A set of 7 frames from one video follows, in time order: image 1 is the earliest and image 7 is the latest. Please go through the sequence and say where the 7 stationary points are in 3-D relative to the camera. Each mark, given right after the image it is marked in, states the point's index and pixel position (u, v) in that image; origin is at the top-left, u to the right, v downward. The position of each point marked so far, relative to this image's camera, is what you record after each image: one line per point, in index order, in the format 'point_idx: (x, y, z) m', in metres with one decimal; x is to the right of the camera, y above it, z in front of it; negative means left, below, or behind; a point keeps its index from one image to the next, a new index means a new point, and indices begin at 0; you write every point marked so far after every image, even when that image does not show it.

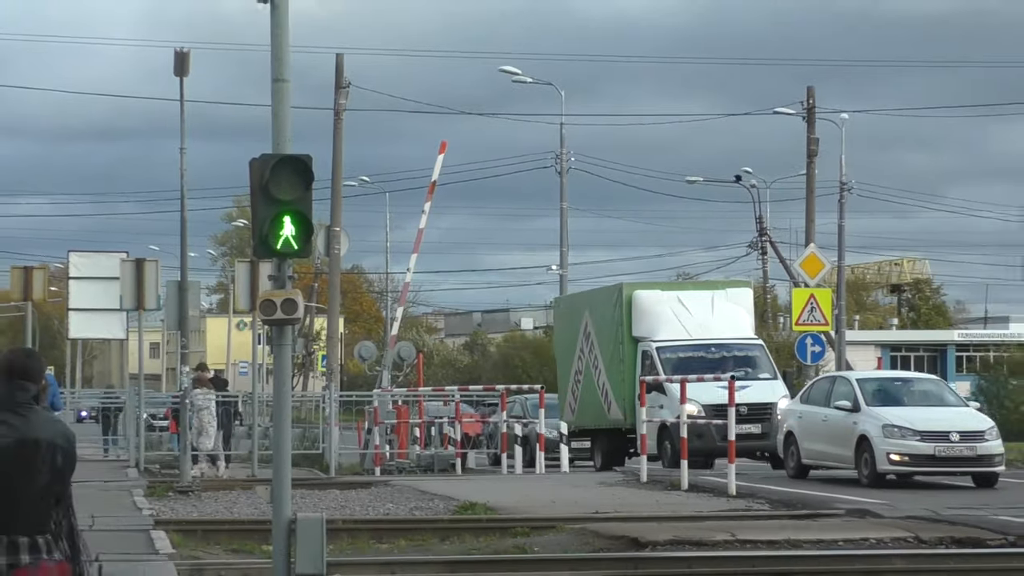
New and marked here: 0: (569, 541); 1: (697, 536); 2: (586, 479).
0: (+0.4, -1.9, +10.8) m
1: (+1.4, -1.8, +10.8) m
2: (+0.5, -1.7, +12.9) m
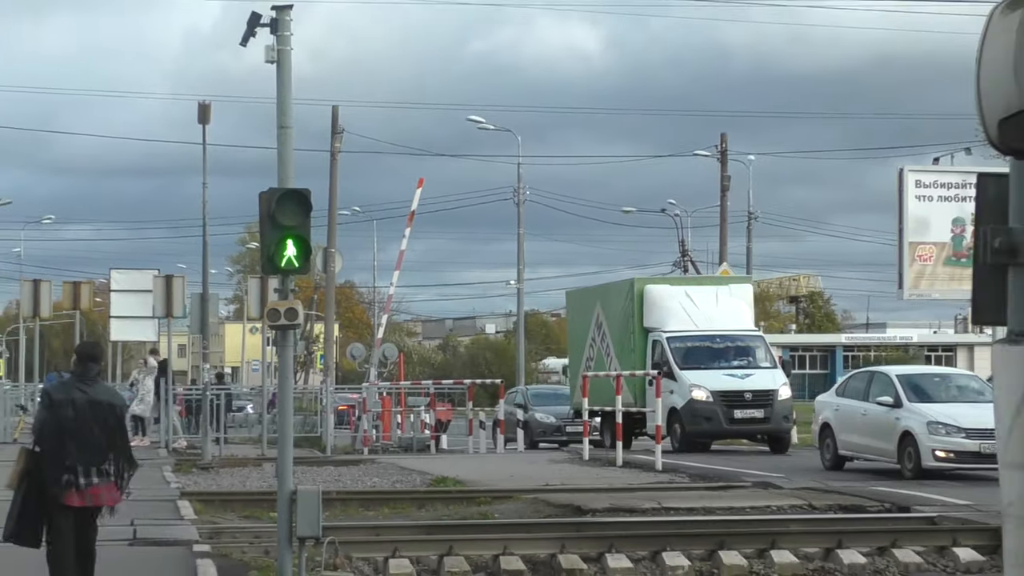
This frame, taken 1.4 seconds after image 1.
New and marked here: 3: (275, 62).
0: (+0.1, -2.0, +13.1) m
1: (+1.1, -1.9, +13.0) m
2: (+0.2, -1.8, +15.2) m
3: (-2.1, +2.0, +12.8) m
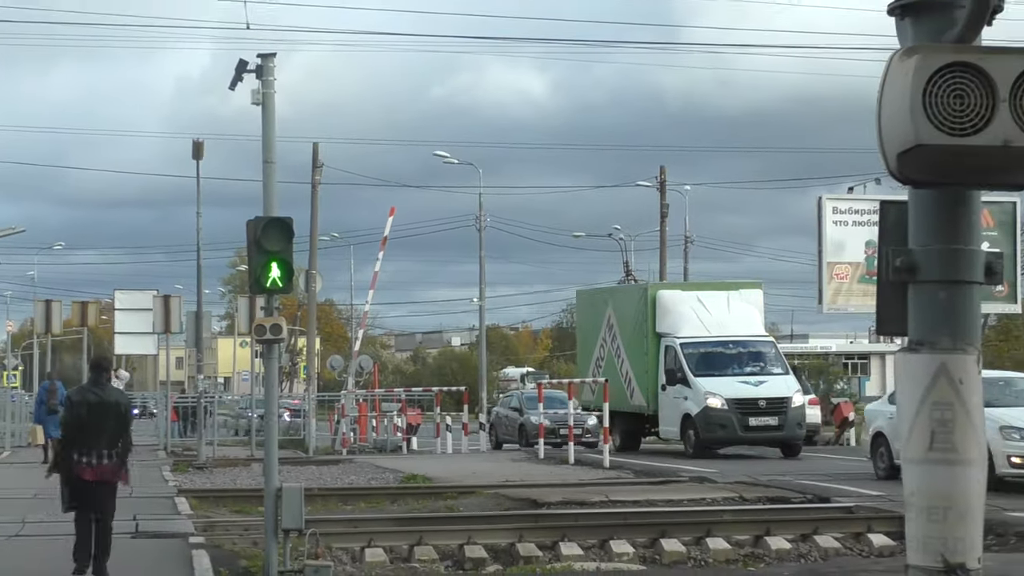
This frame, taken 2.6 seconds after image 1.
0: (-0.2, -2.2, +14.6) m
1: (+0.7, -2.1, +14.5) m
2: (-0.2, -1.9, +16.7) m
3: (-2.5, +1.8, +14.3) m
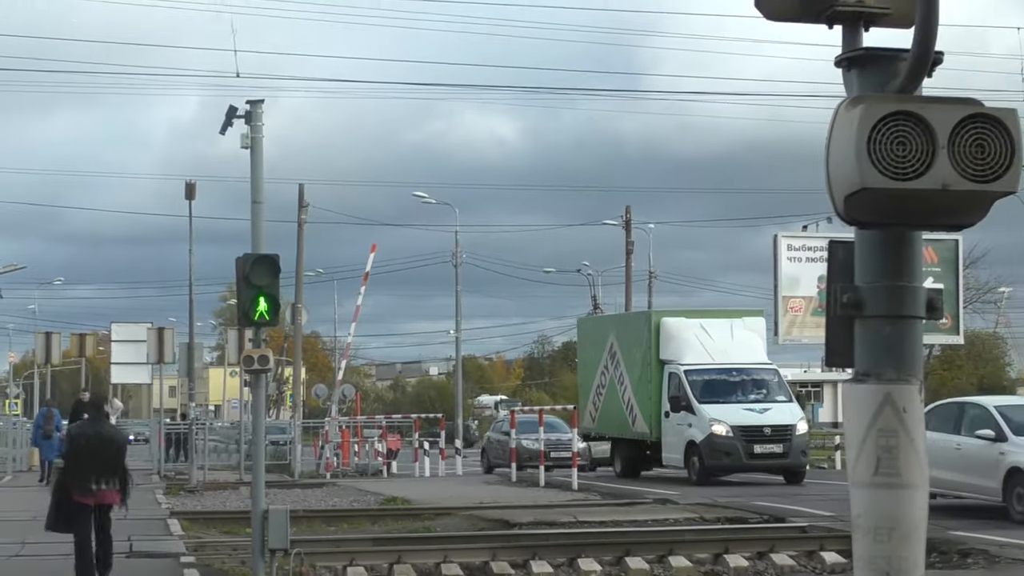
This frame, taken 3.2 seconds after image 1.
0: (-0.5, -2.5, +15.4) m
1: (+0.4, -2.4, +15.3) m
2: (-0.5, -2.3, +17.5) m
3: (-2.7, +1.5, +15.2) m
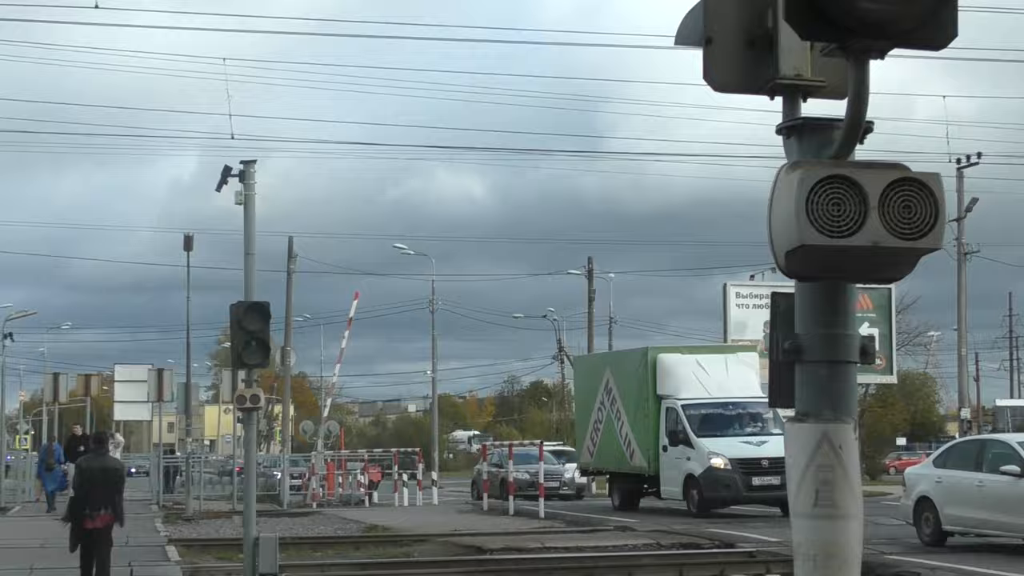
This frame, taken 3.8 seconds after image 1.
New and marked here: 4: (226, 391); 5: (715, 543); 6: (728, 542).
0: (-0.8, -3.0, +16.7) m
1: (+0.1, -2.9, +16.7) m
2: (-0.8, -2.9, +18.8) m
3: (-3.1, +1.0, +16.6) m
4: (-3.5, -1.3, +17.8) m
5: (+2.3, -2.9, +16.7) m
6: (+2.5, -2.9, +16.8) m
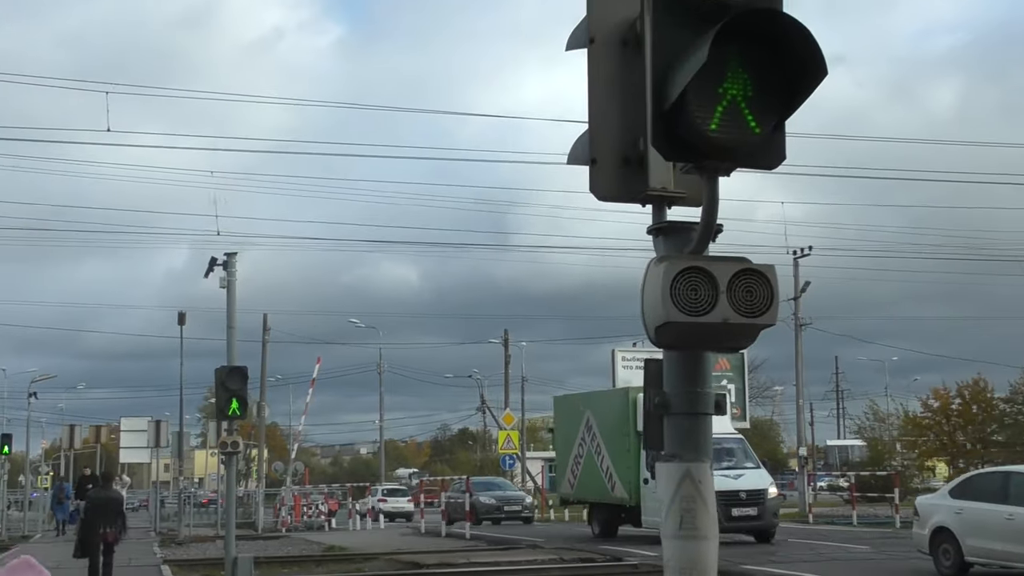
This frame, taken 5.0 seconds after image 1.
0: (-1.8, -3.9, +20.7) m
1: (-0.9, -3.9, +20.7) m
2: (-1.8, -3.8, +22.8) m
3: (-4.0, 0.0, +20.6) m
4: (-4.5, -2.2, +21.7) m
5: (+1.4, -3.9, +20.8) m
6: (+1.5, -3.9, +20.8) m
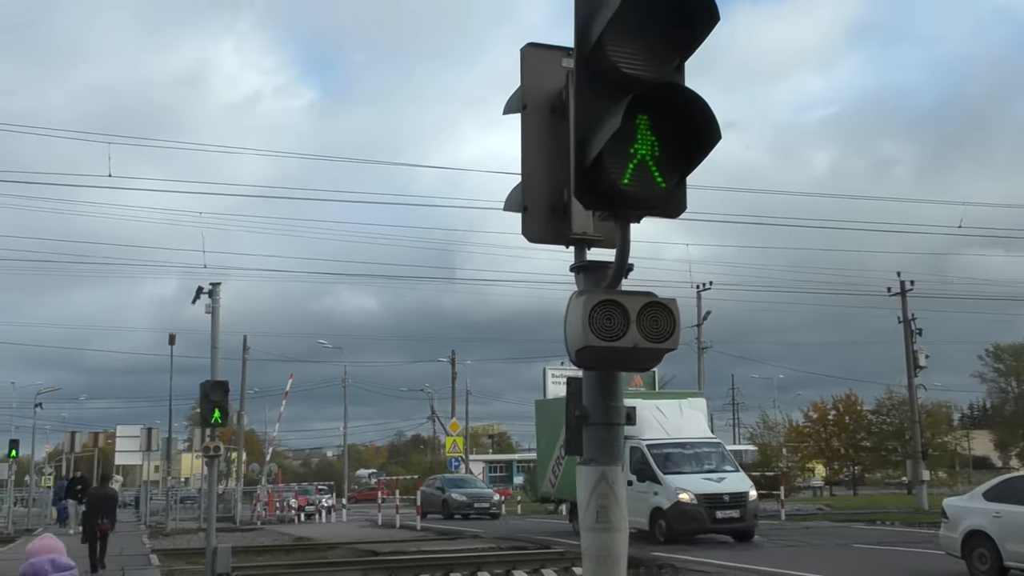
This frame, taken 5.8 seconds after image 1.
0: (-2.7, -4.4, +24.0) m
1: (-1.8, -4.3, +24.0) m
2: (-2.8, -4.3, +26.1) m
3: (-4.9, -0.4, +23.8) m
4: (-5.4, -2.6, +25.0) m
5: (+0.4, -4.3, +24.2) m
6: (+0.6, -4.3, +24.3) m
